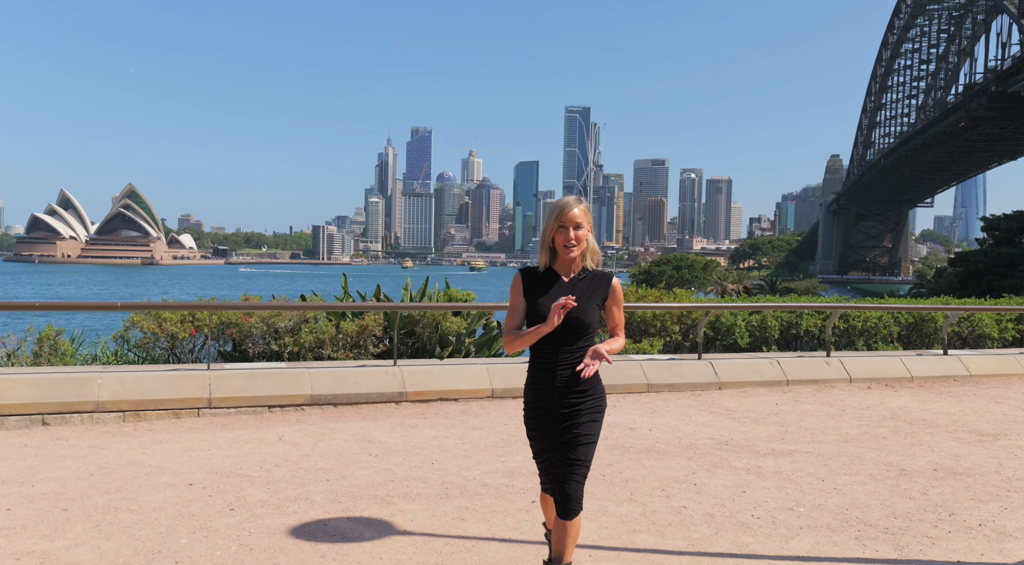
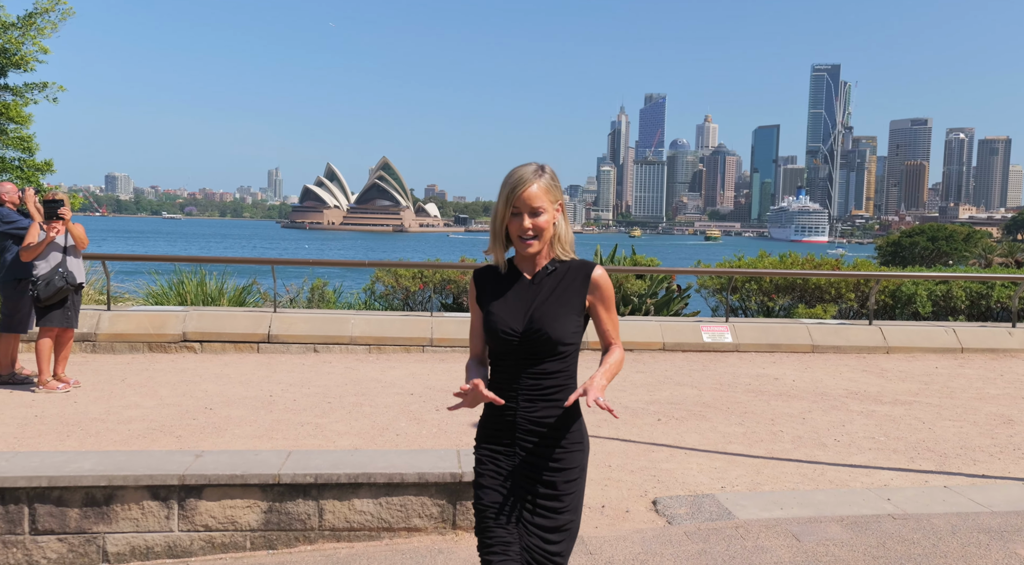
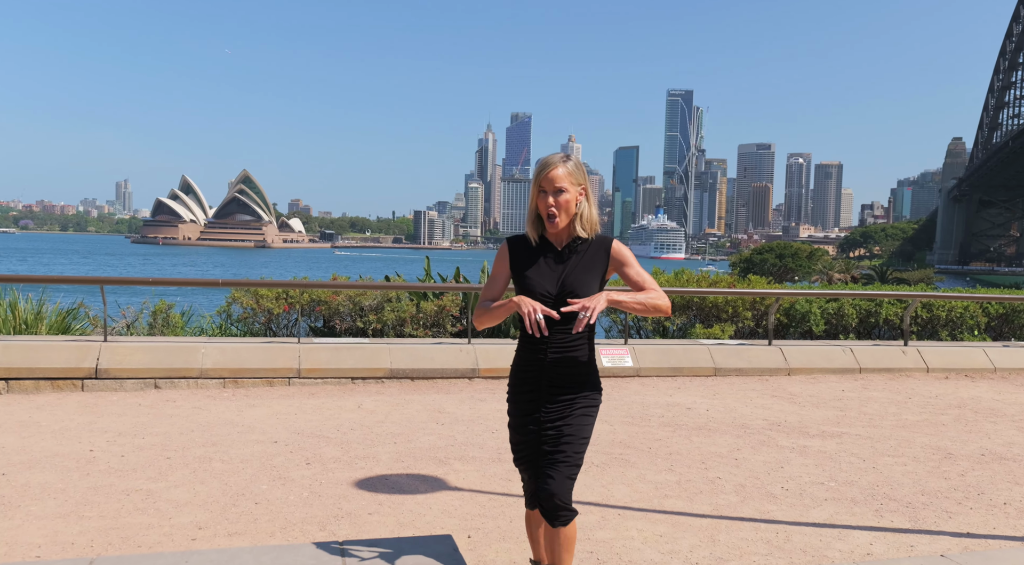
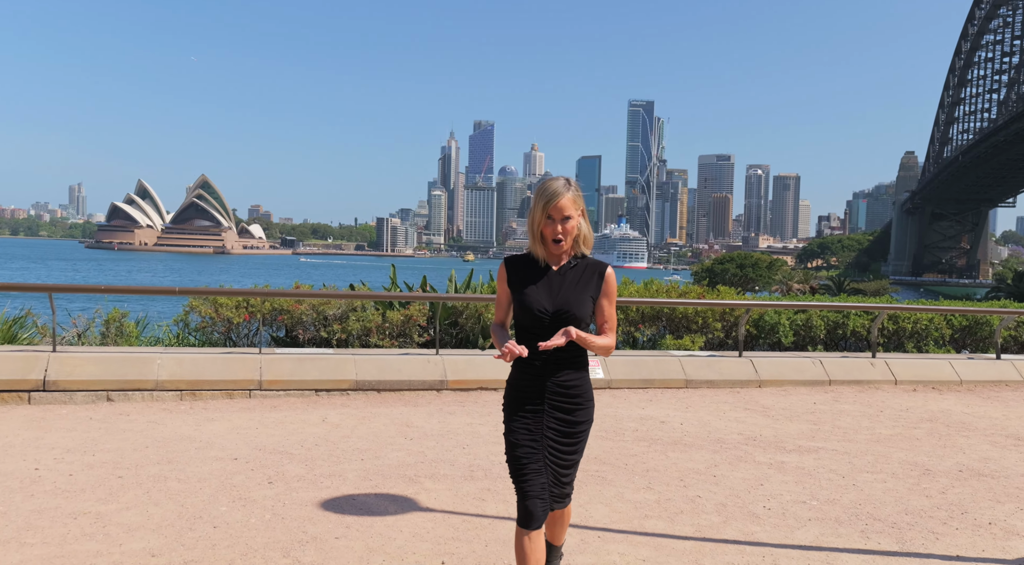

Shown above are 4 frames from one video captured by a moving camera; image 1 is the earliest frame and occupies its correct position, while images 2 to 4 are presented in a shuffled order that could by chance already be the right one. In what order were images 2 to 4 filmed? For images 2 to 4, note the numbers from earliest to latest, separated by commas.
4, 3, 2
